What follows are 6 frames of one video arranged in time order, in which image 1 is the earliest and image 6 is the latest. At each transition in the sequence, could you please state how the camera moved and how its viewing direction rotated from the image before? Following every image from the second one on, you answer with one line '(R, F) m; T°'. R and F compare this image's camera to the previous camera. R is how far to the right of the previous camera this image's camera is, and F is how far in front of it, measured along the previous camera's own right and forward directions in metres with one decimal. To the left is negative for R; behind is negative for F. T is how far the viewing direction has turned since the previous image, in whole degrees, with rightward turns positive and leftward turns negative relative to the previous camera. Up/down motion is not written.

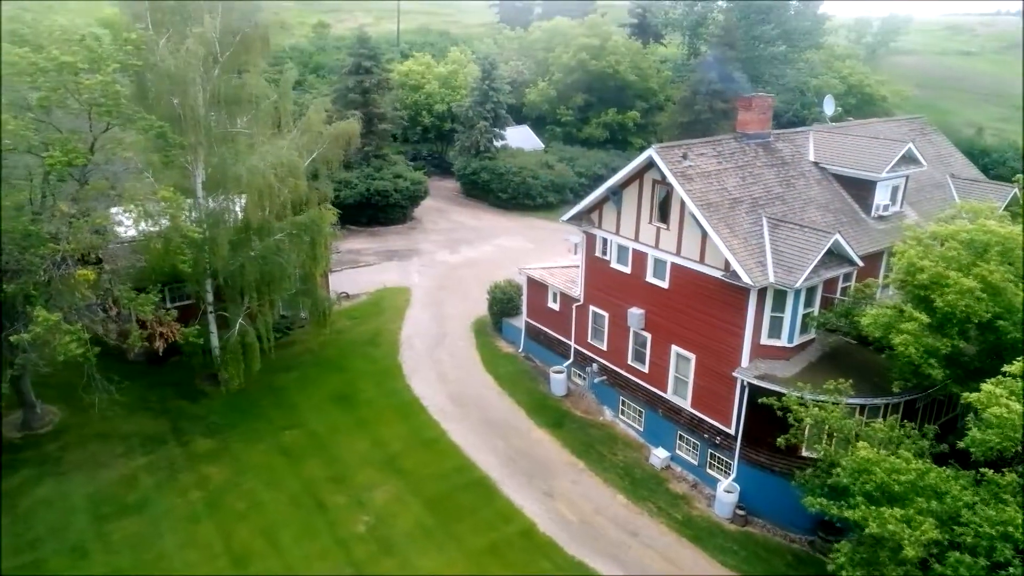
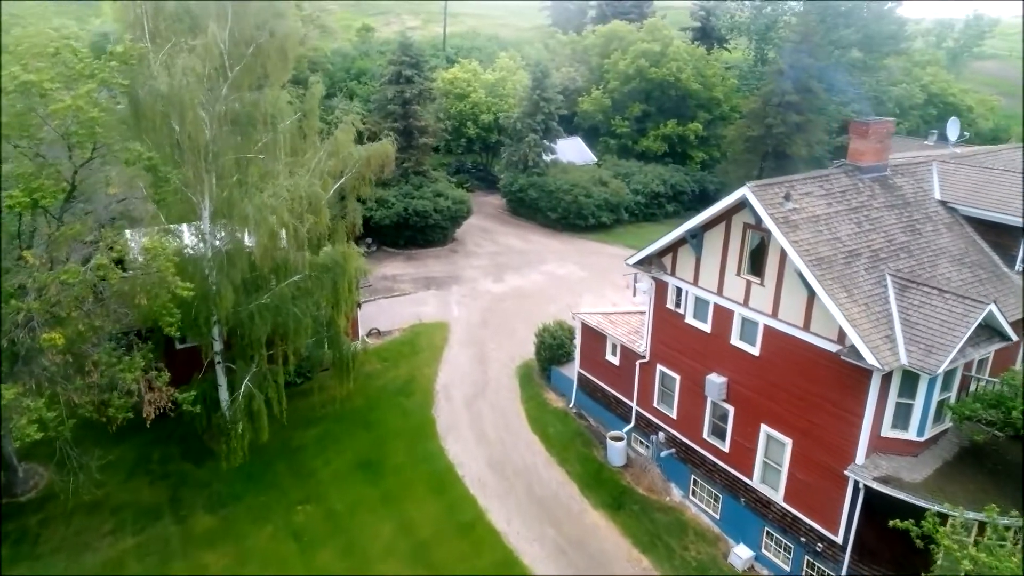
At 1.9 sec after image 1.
(-0.3, +3.0) m; -3°
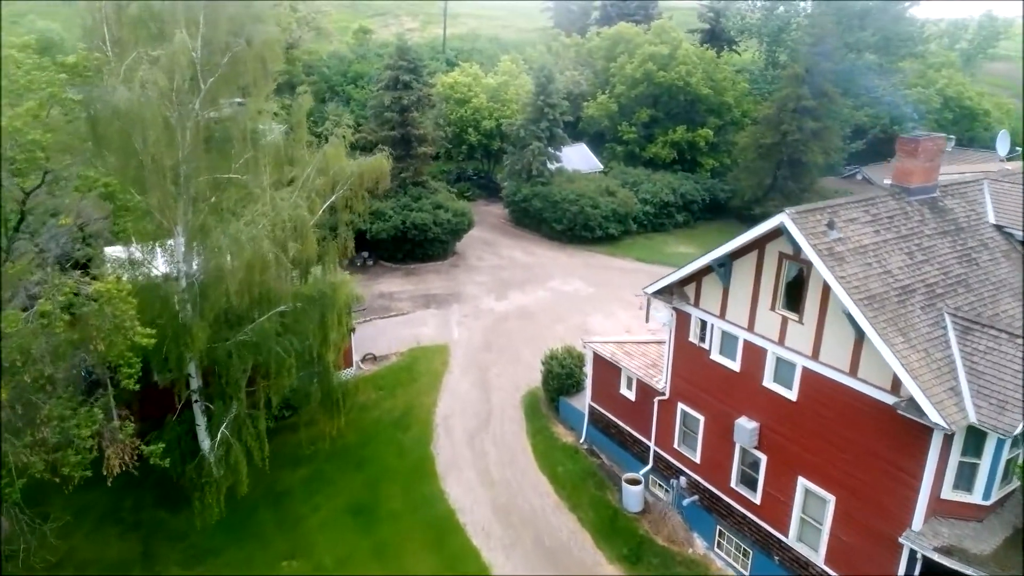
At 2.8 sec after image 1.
(-0.1, +1.6) m; 0°
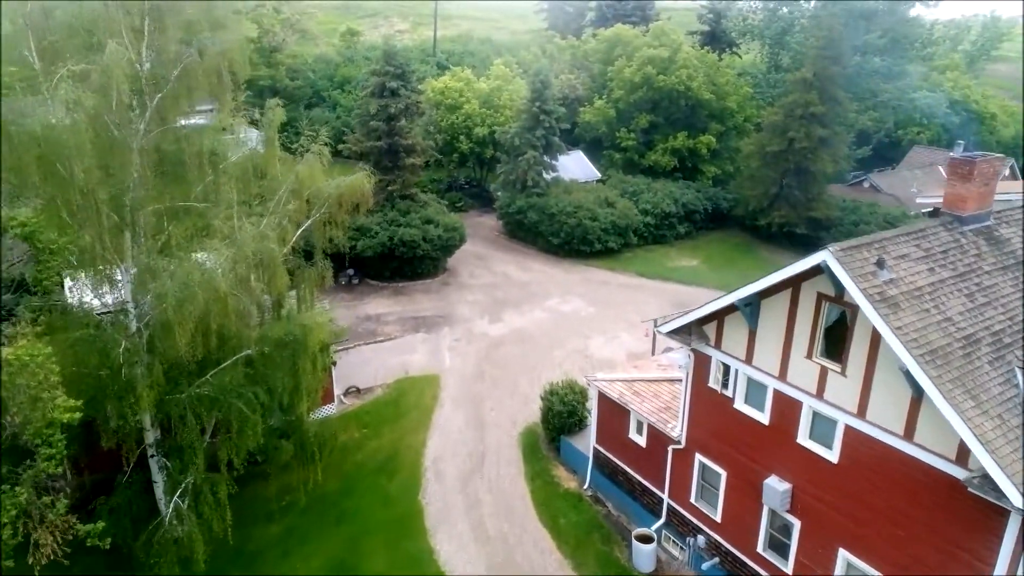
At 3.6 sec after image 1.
(-0.1, +1.8) m; +1°
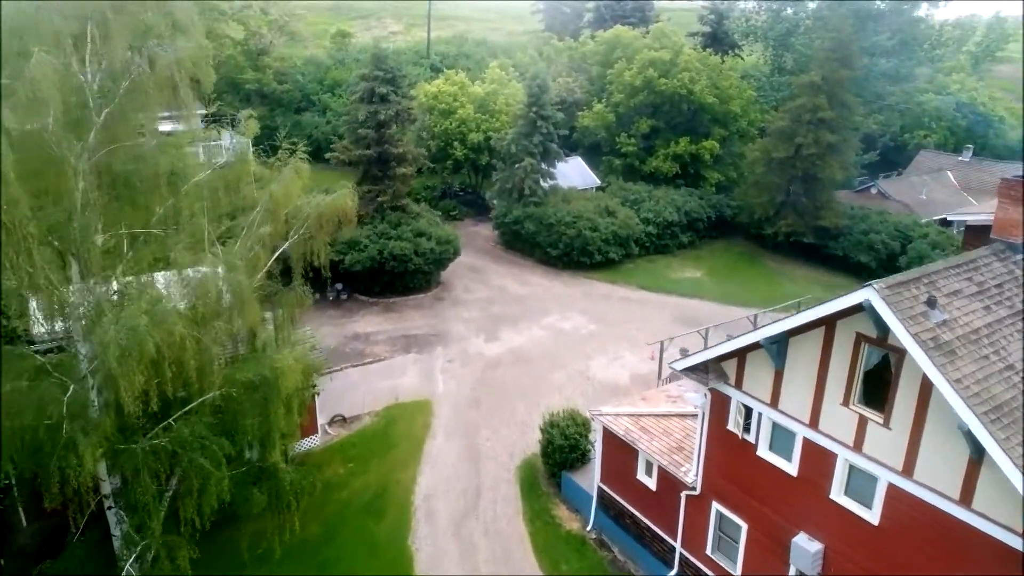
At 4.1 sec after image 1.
(0.0, +1.4) m; 0°
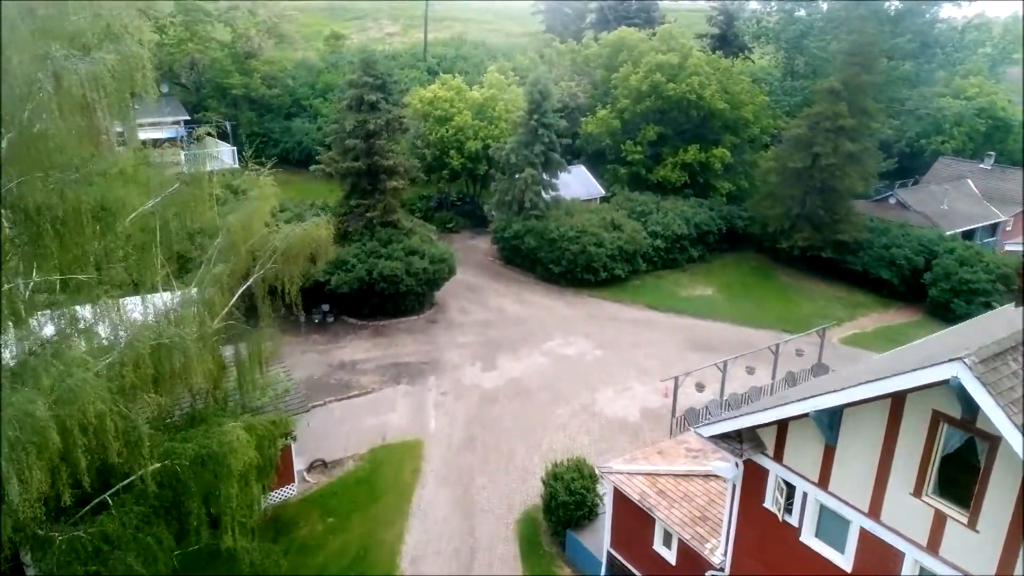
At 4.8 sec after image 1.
(+0.1, +1.9) m; 0°
